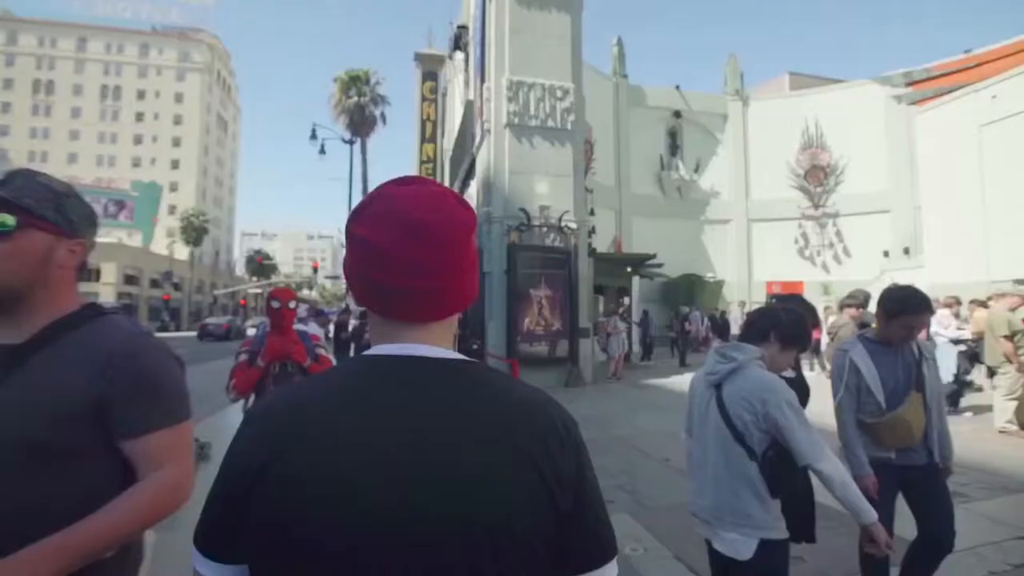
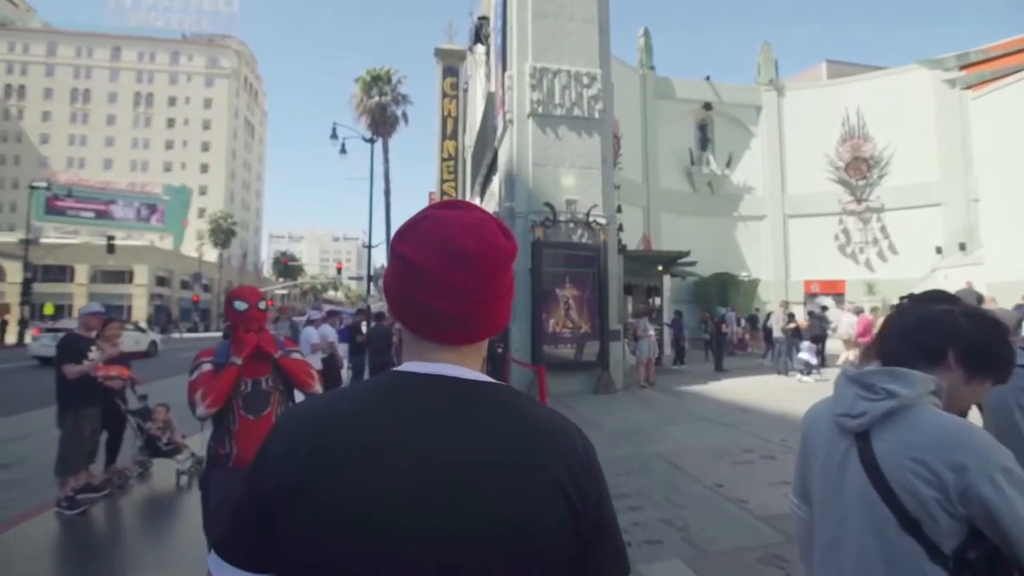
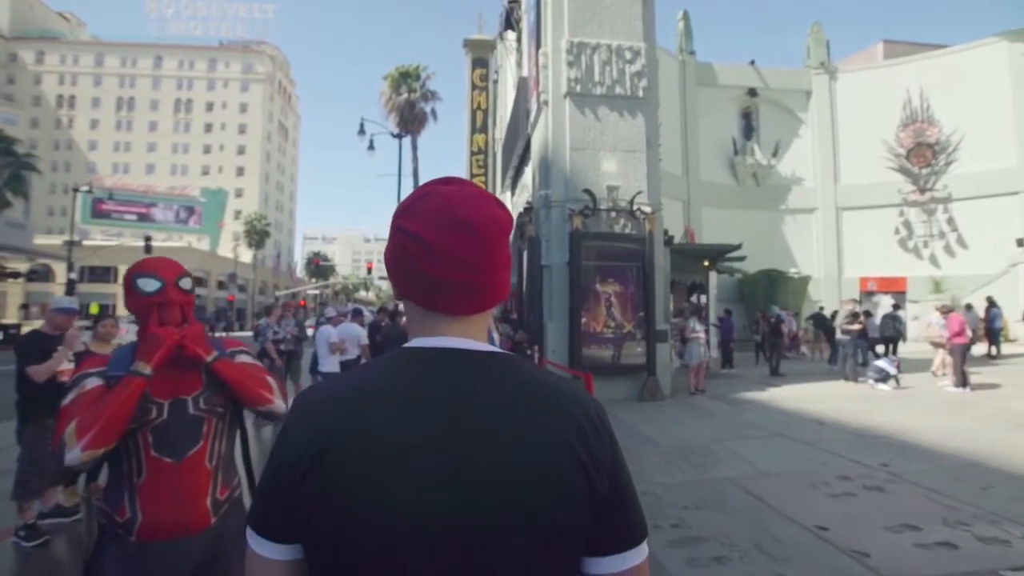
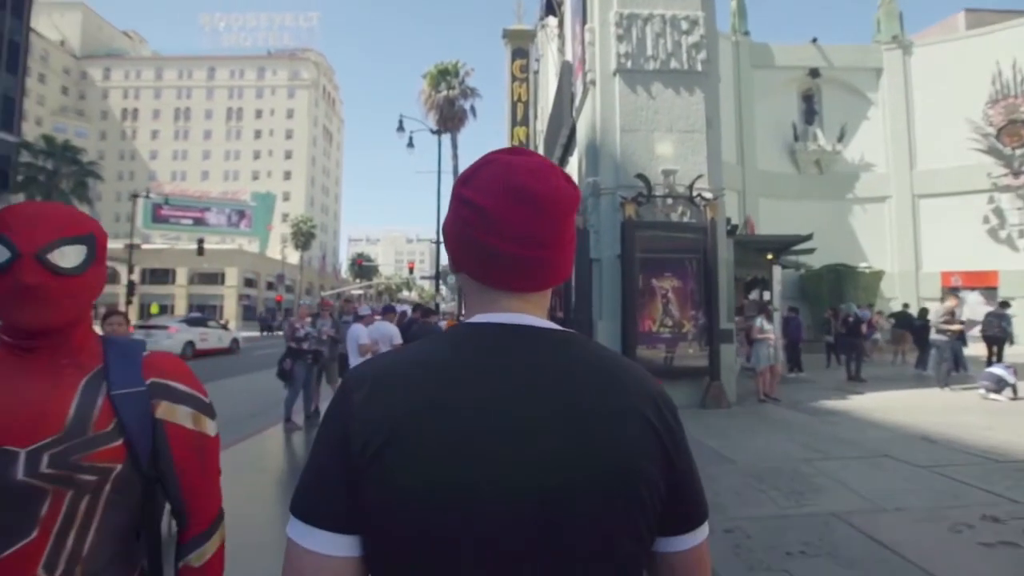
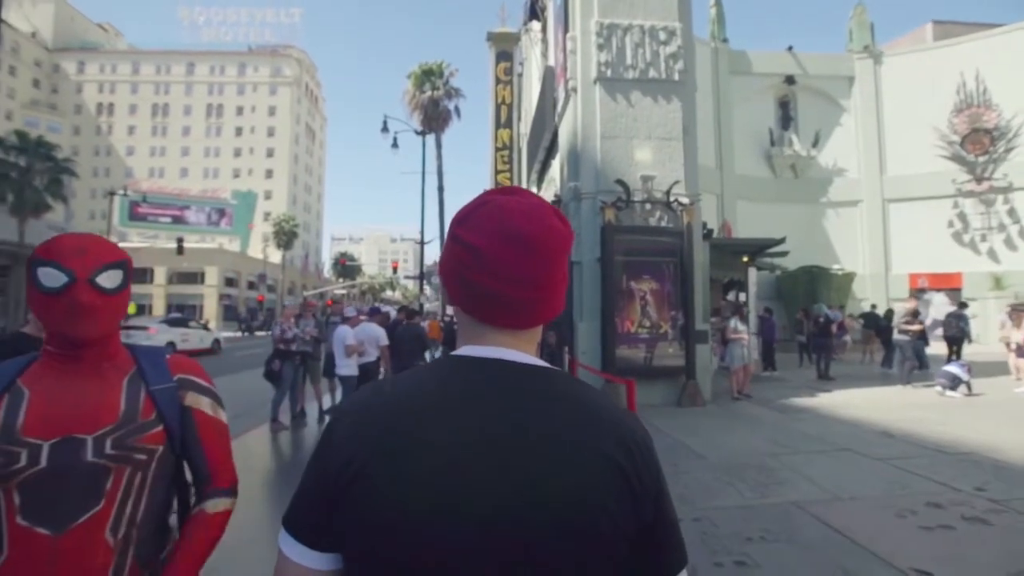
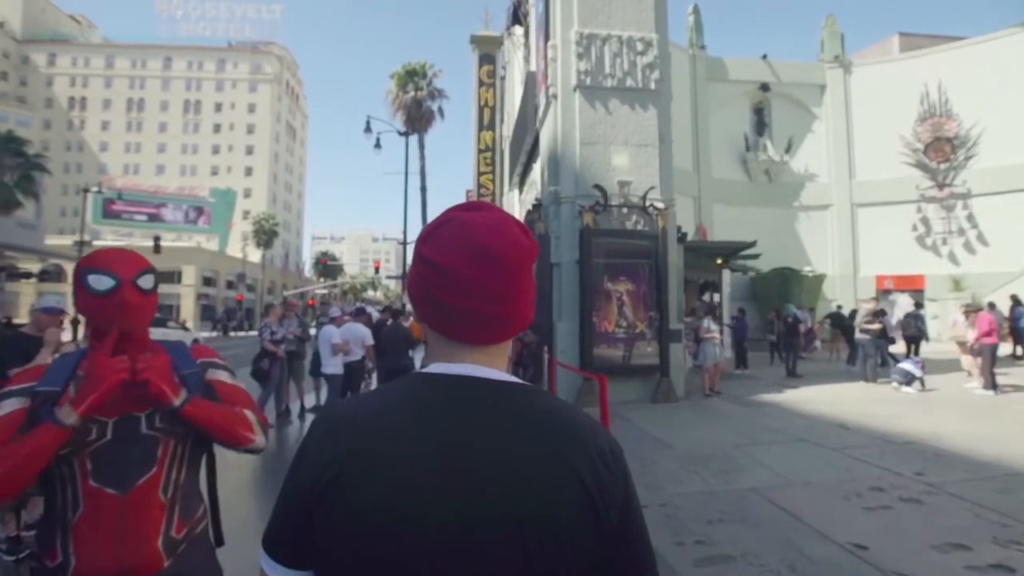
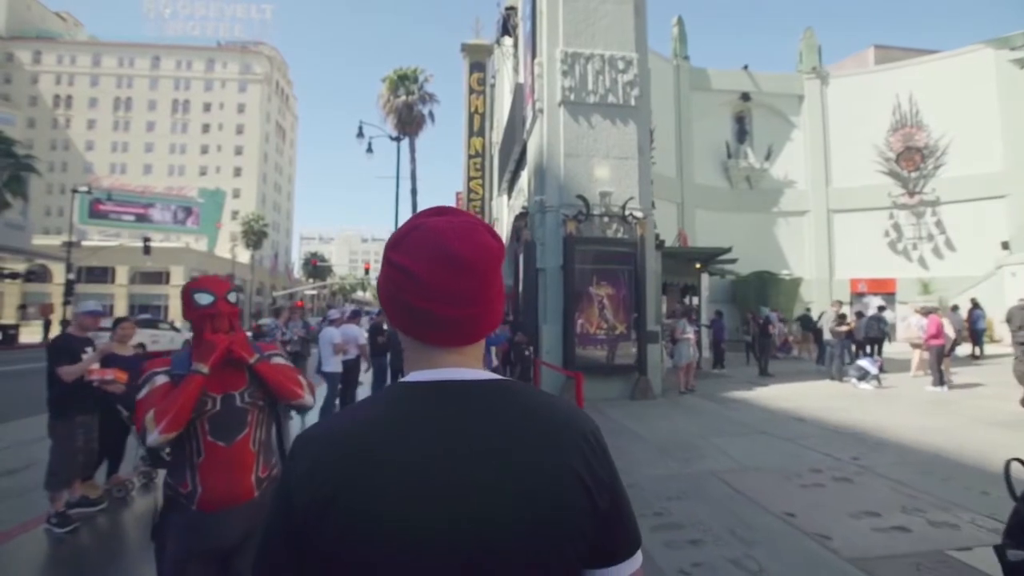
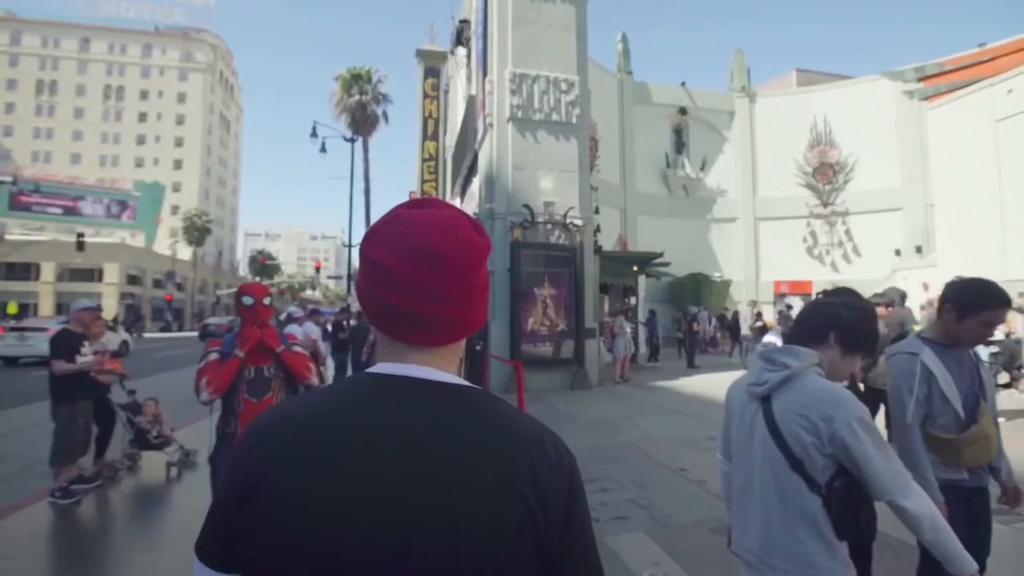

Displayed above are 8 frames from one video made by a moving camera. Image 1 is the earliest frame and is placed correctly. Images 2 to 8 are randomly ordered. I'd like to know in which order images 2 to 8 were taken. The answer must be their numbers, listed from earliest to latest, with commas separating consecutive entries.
8, 2, 7, 3, 6, 5, 4
